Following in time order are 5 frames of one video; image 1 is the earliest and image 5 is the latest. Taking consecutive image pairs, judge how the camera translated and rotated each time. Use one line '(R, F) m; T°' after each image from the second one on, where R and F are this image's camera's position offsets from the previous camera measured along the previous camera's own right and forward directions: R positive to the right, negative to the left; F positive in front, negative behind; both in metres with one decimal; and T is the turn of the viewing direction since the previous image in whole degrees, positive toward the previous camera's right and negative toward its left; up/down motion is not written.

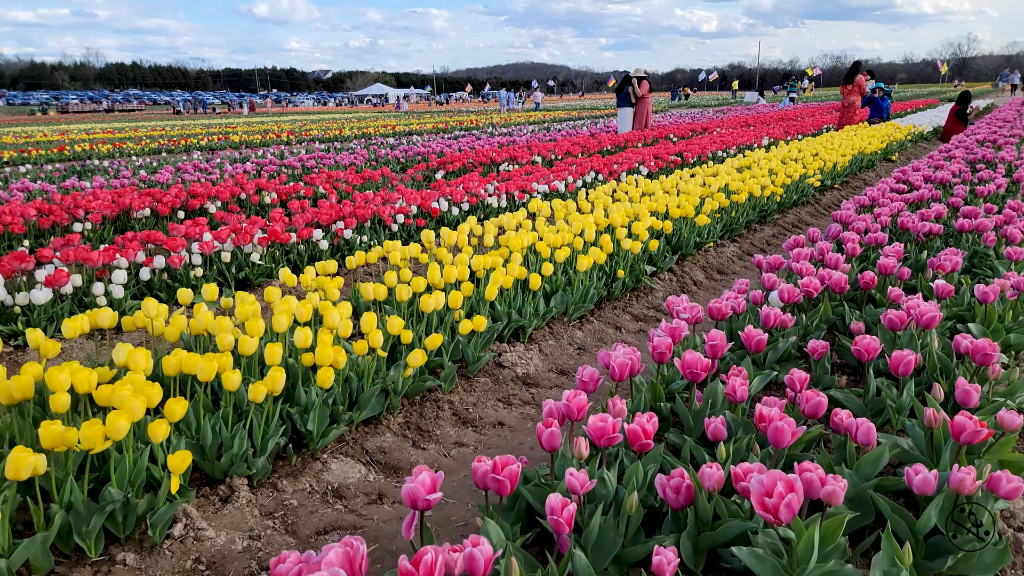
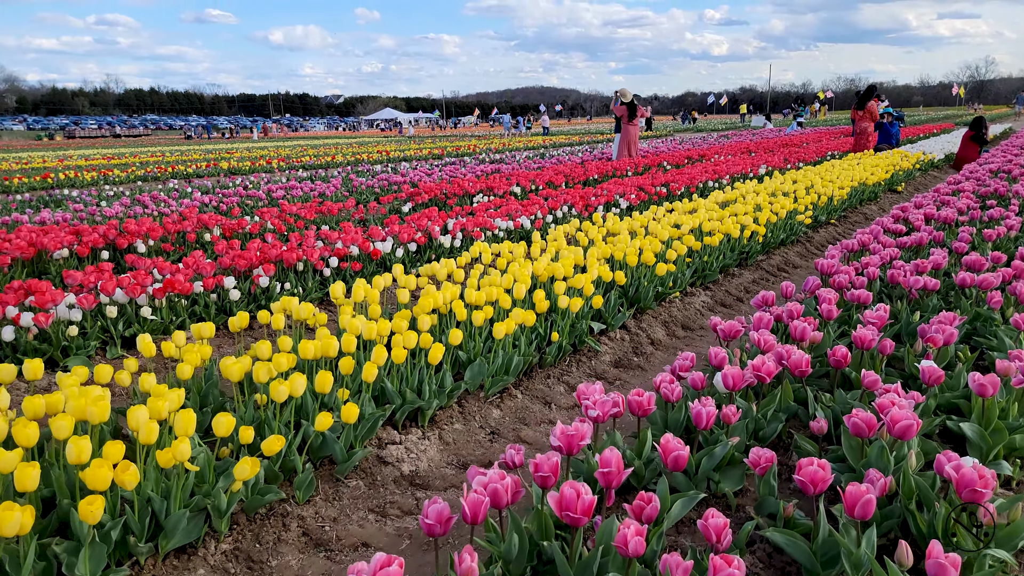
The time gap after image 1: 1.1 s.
(+0.4, +0.5) m; -1°
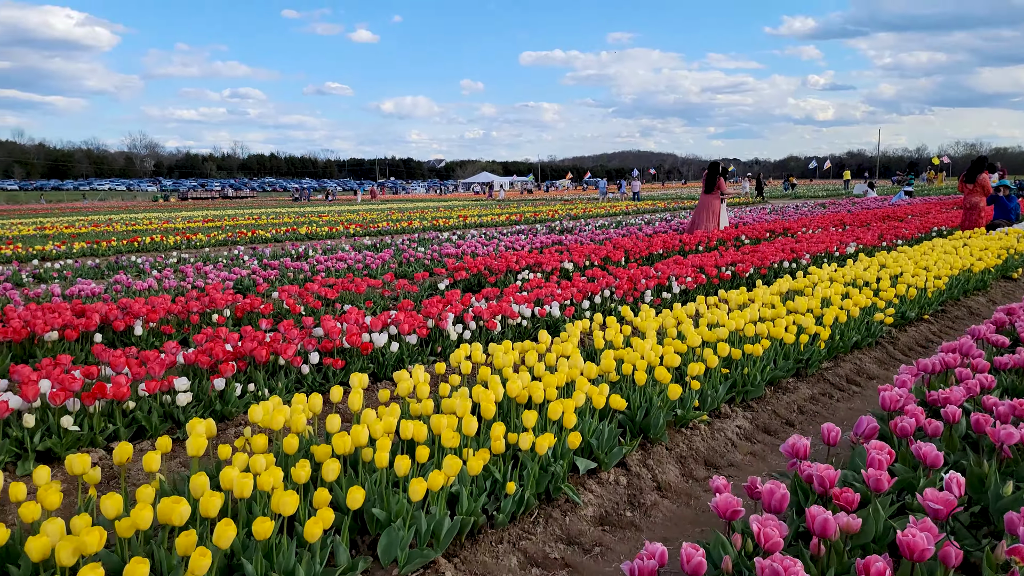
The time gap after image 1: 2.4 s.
(+0.5, +0.6) m; -8°
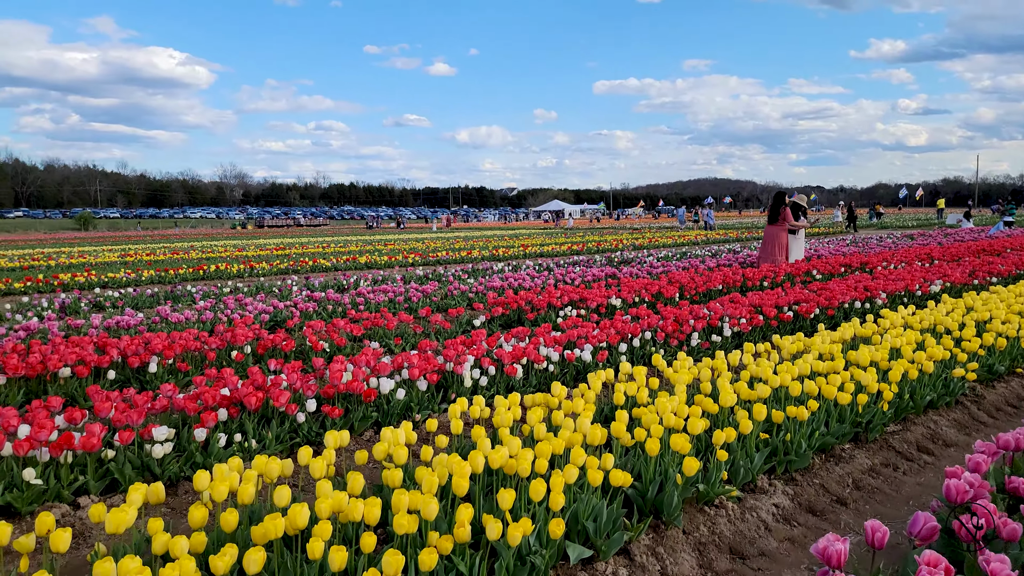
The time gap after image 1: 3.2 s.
(+0.3, +0.4) m; -6°
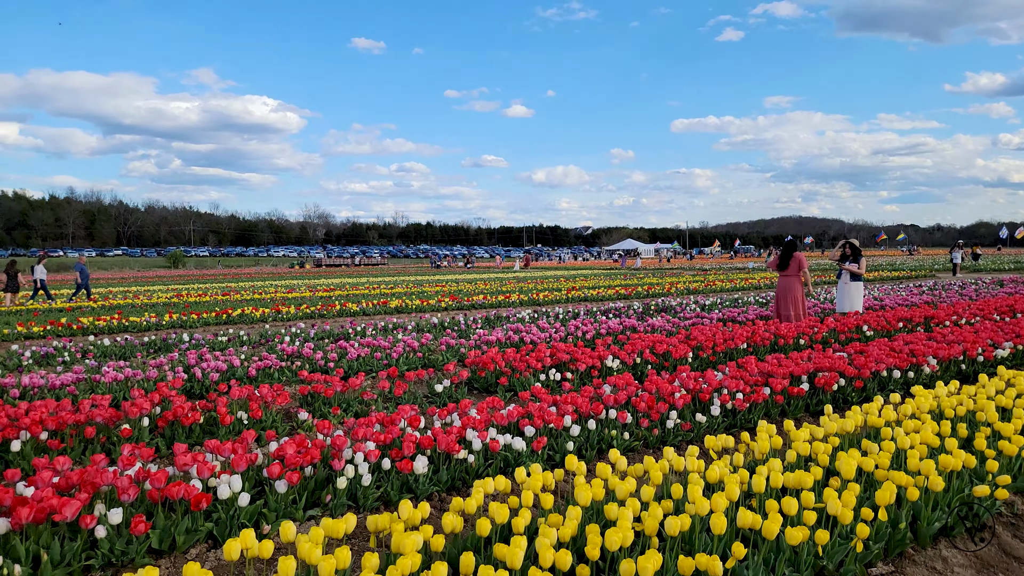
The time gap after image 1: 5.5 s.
(+1.0, +0.9) m; -6°
